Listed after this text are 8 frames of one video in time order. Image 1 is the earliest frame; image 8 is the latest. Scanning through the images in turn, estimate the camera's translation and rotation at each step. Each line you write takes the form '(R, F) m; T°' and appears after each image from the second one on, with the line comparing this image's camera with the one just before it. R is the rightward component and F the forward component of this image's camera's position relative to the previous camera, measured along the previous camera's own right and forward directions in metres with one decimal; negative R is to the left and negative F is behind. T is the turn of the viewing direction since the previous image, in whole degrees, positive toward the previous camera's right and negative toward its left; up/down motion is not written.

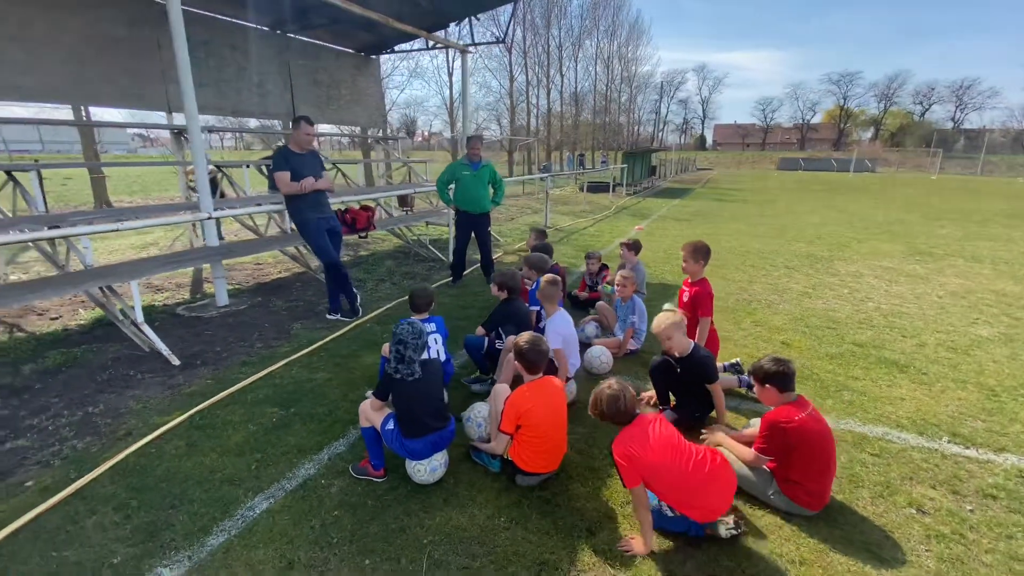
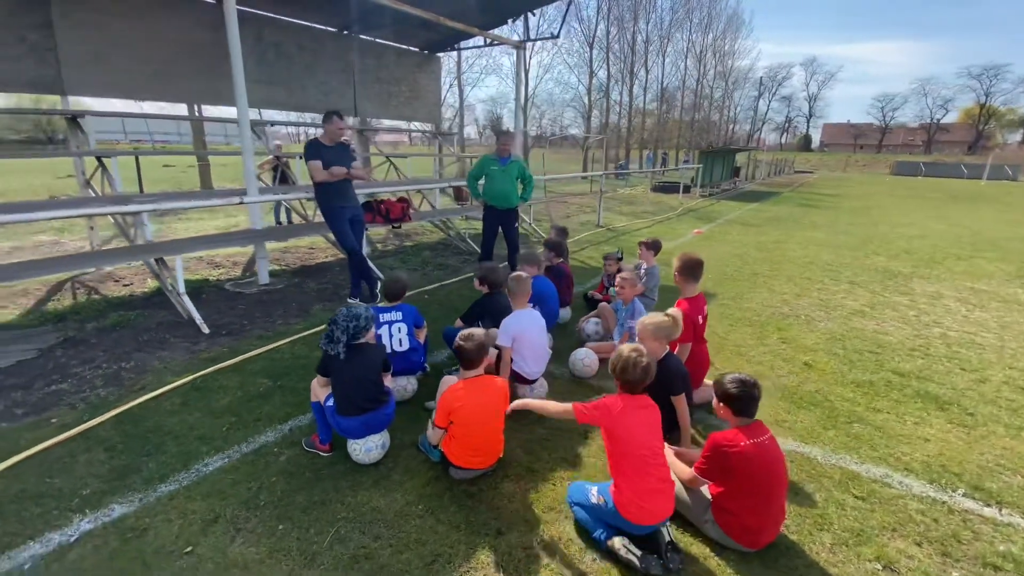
(+0.7, +0.1) m; -10°
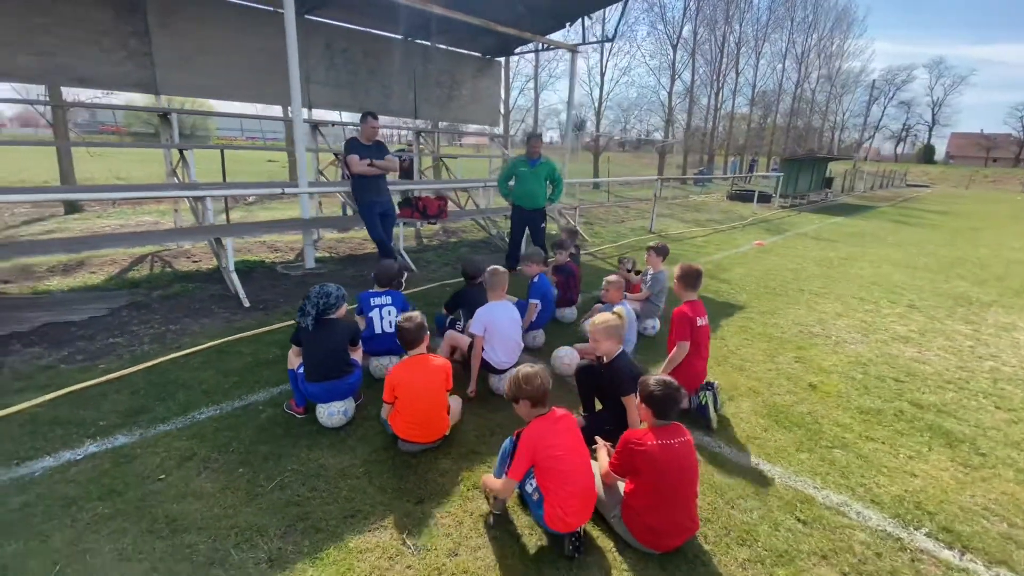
(+0.7, -0.1) m; -9°
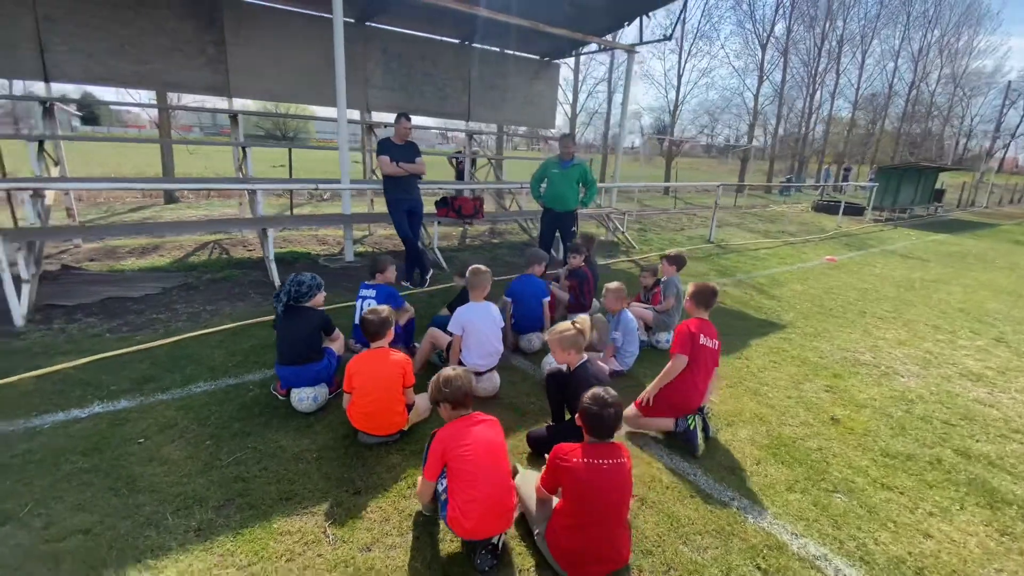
(+0.6, +0.1) m; -9°
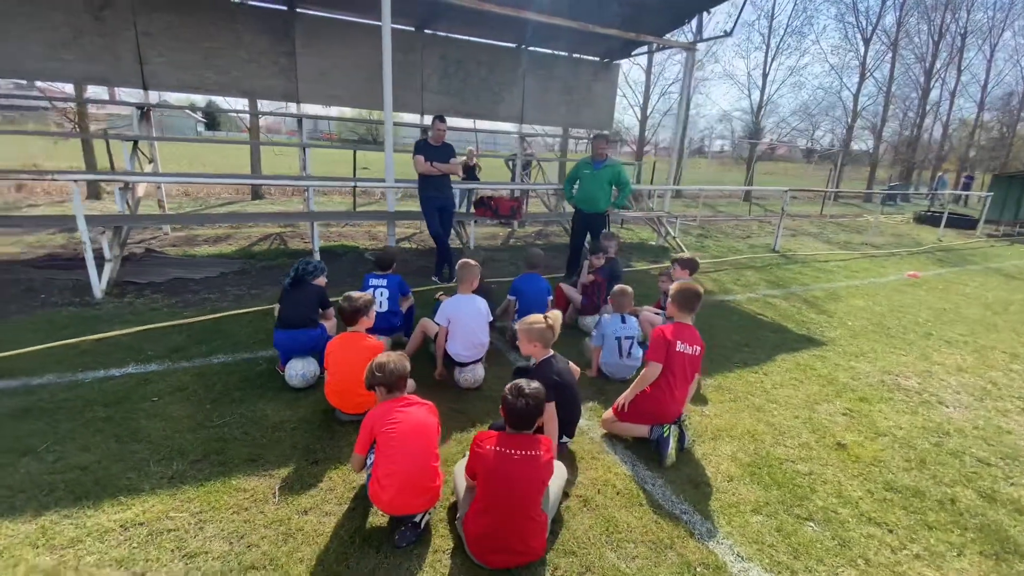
(+0.6, 0.0) m; -9°
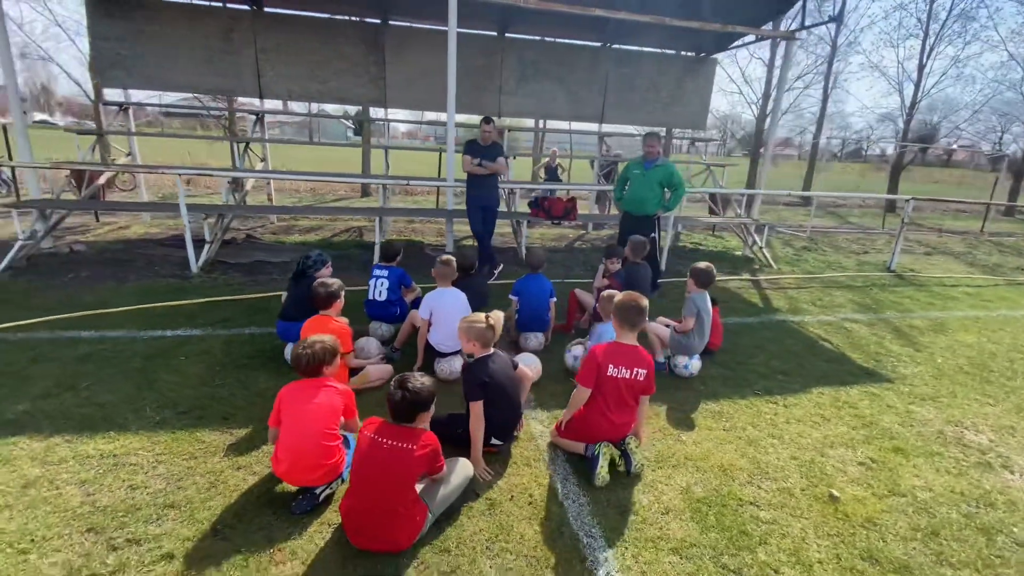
(+0.9, +0.1) m; -14°
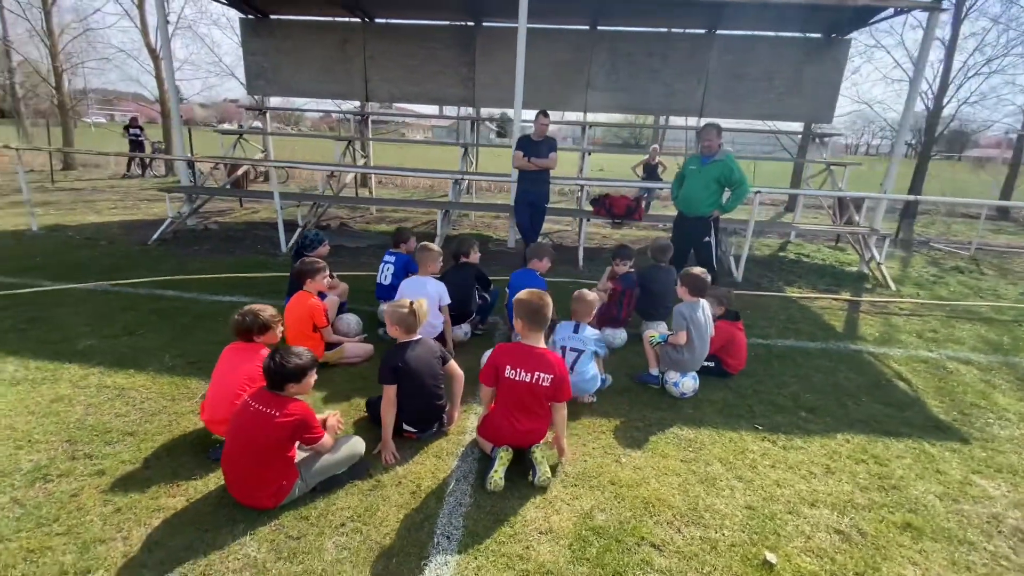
(+1.0, +0.2) m; -16°
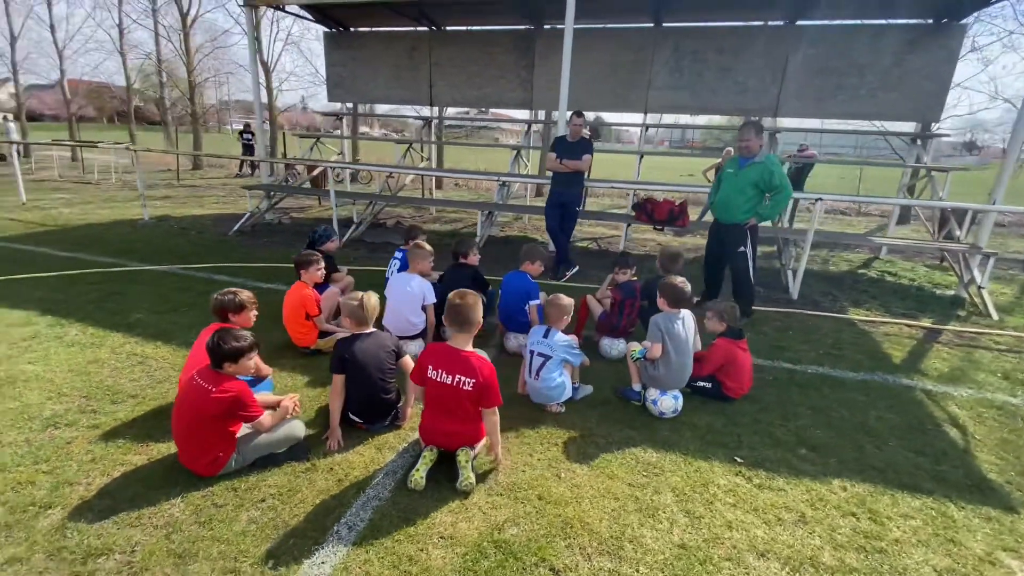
(+0.7, +0.1) m; -11°
